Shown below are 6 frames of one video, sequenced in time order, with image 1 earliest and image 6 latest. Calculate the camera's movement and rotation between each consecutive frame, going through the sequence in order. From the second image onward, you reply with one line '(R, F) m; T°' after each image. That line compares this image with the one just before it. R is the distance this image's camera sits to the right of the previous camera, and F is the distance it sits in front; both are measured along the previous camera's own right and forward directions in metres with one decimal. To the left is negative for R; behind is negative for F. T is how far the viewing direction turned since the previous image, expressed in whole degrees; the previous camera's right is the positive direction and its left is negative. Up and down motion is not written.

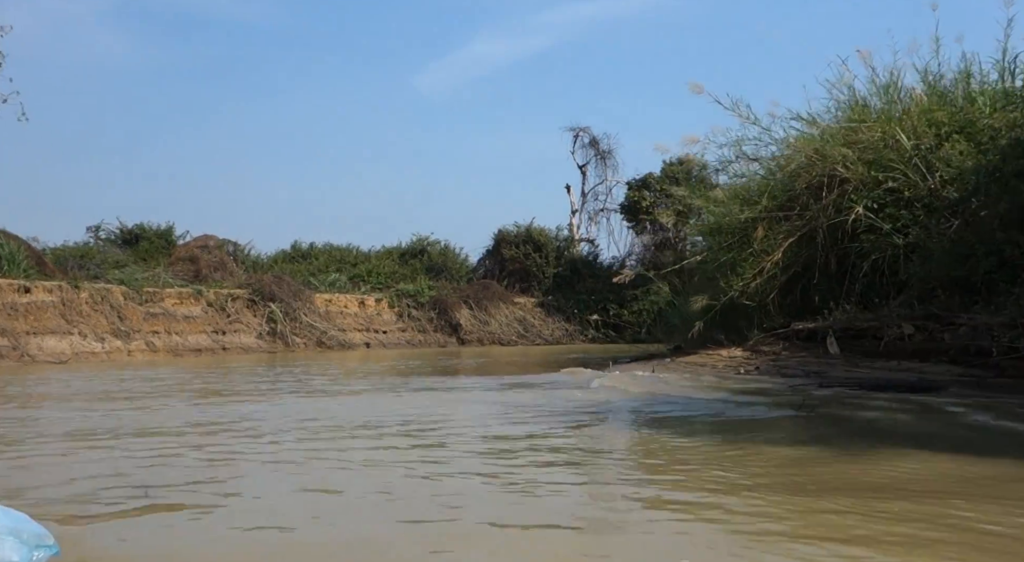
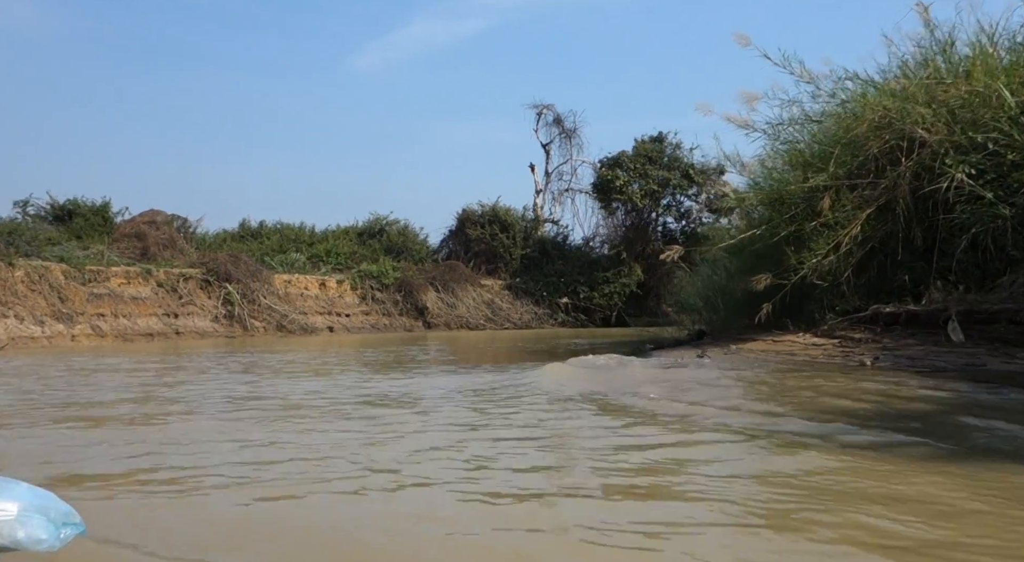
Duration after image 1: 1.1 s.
(-0.9, +1.5) m; +4°
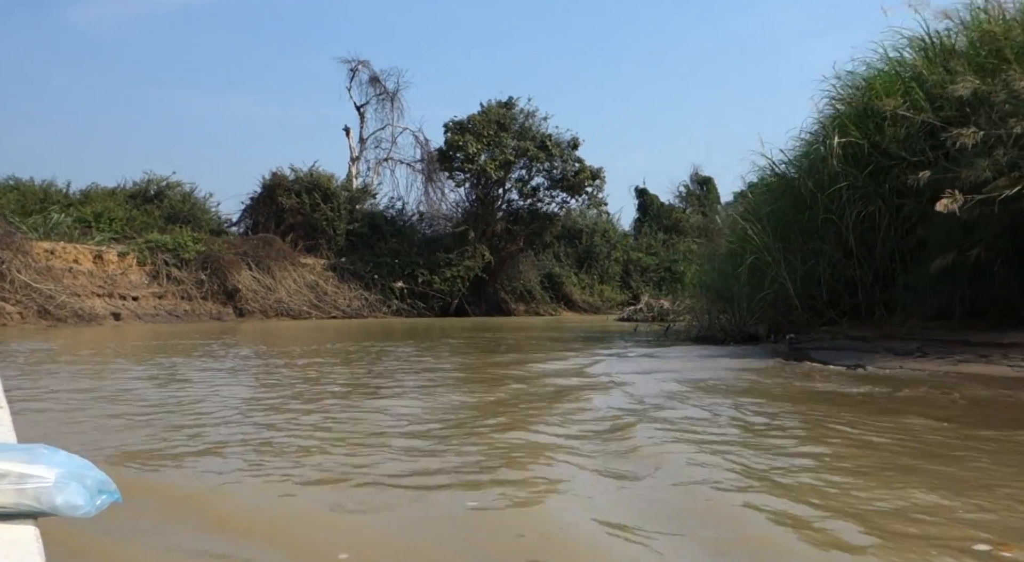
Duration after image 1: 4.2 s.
(-2.0, +5.2) m; +14°
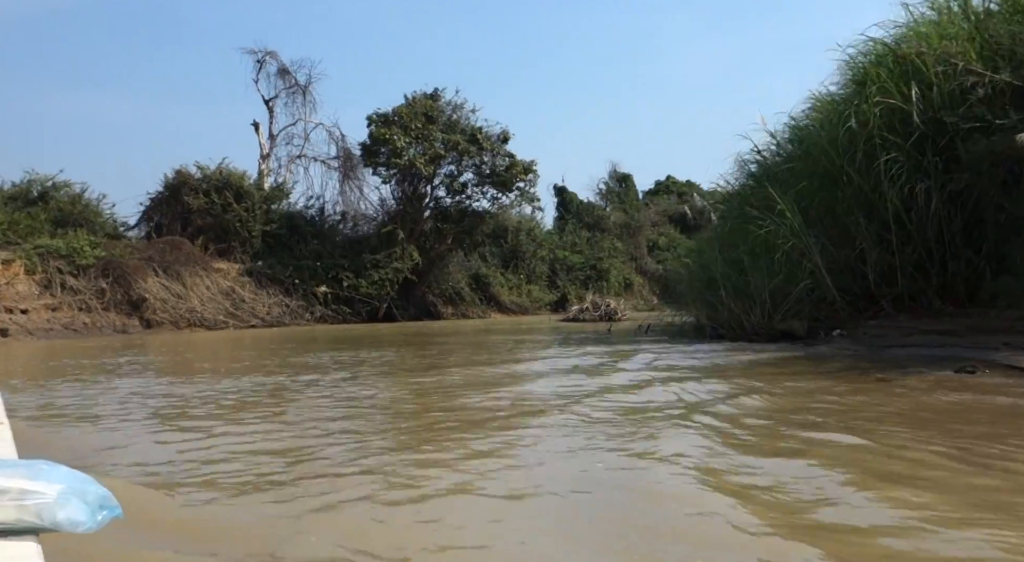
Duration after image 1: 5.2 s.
(-0.7, +1.6) m; +5°
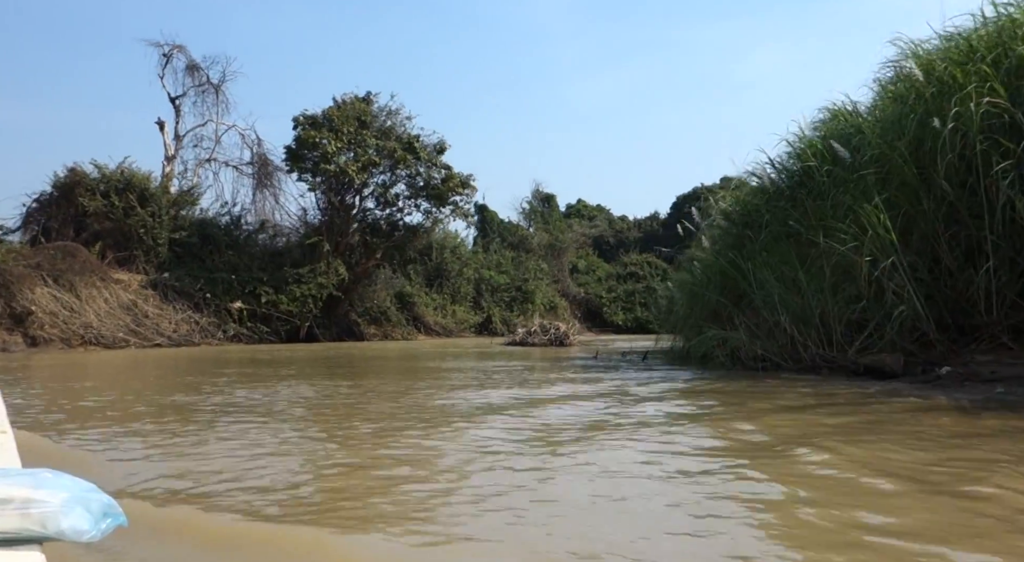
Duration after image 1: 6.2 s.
(-0.7, +1.9) m; +6°
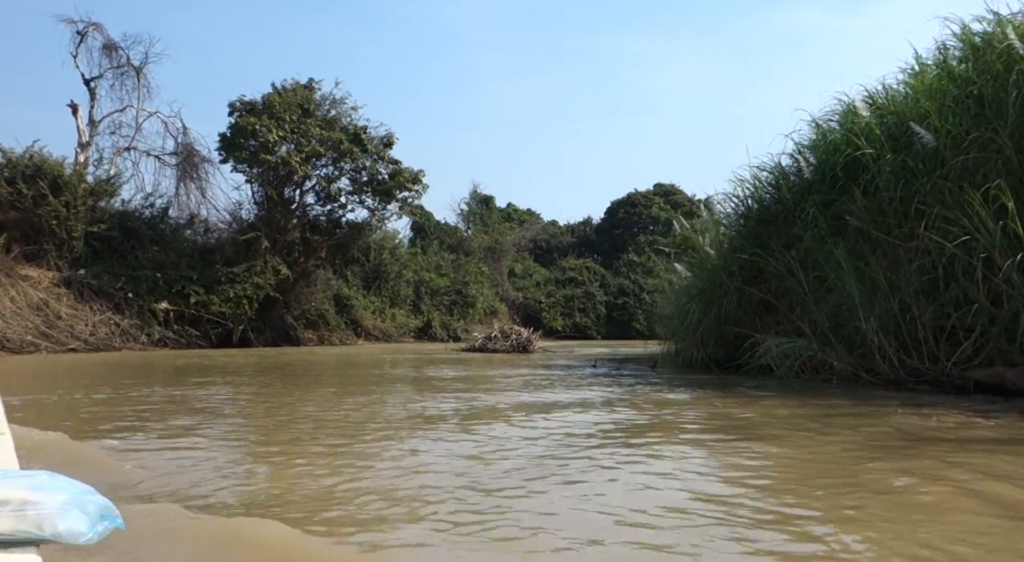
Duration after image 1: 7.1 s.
(-0.6, +1.5) m; +4°
